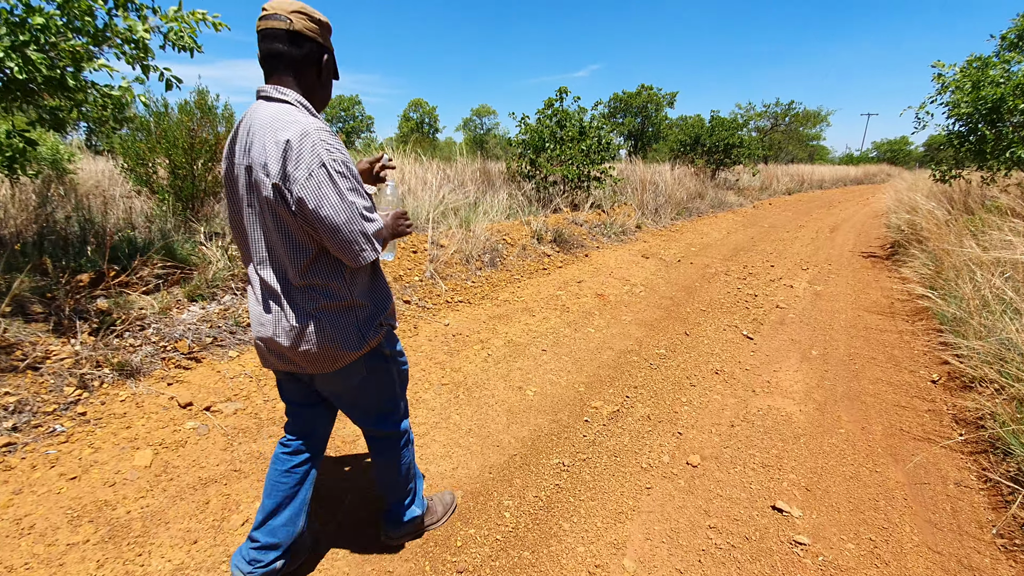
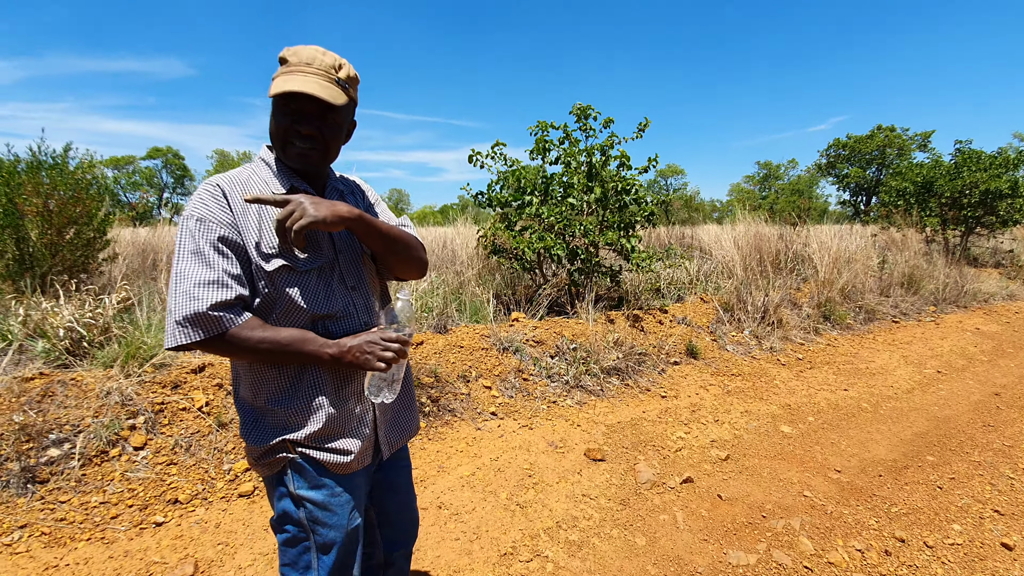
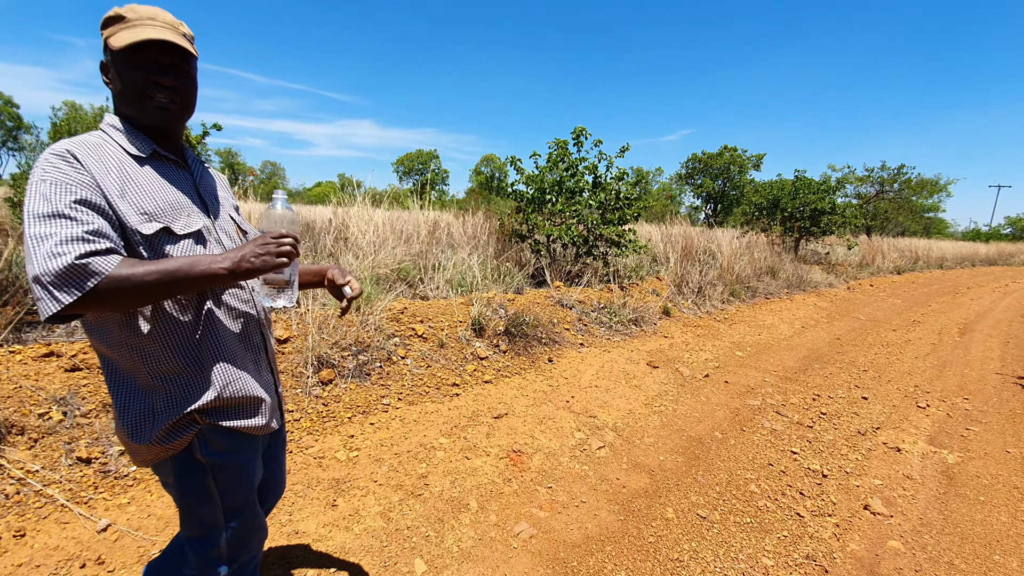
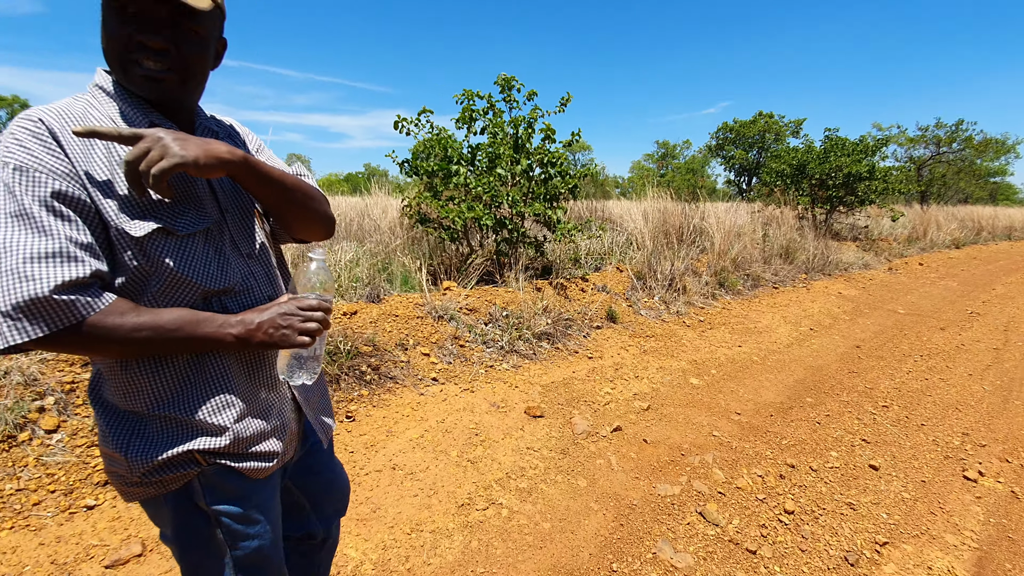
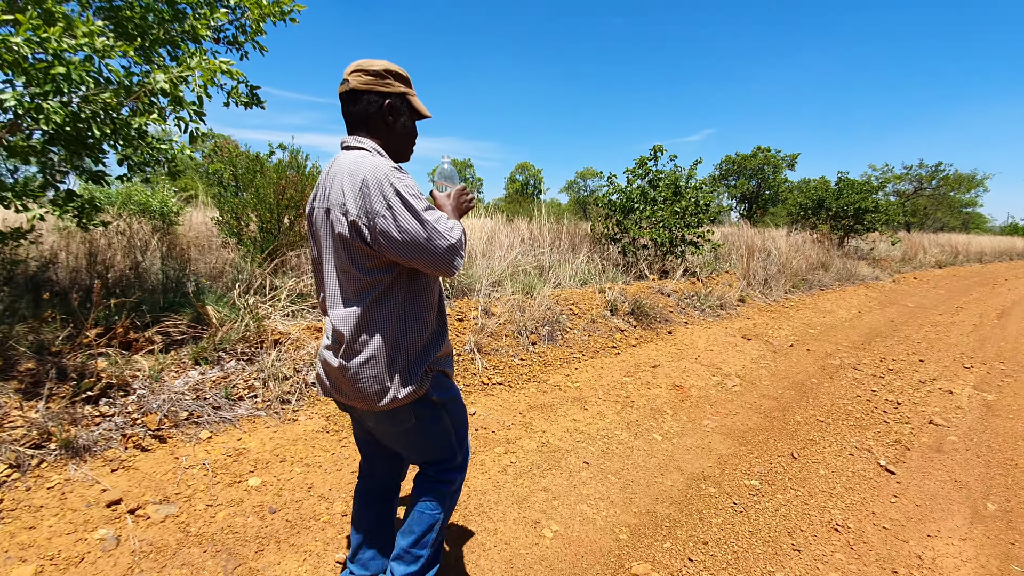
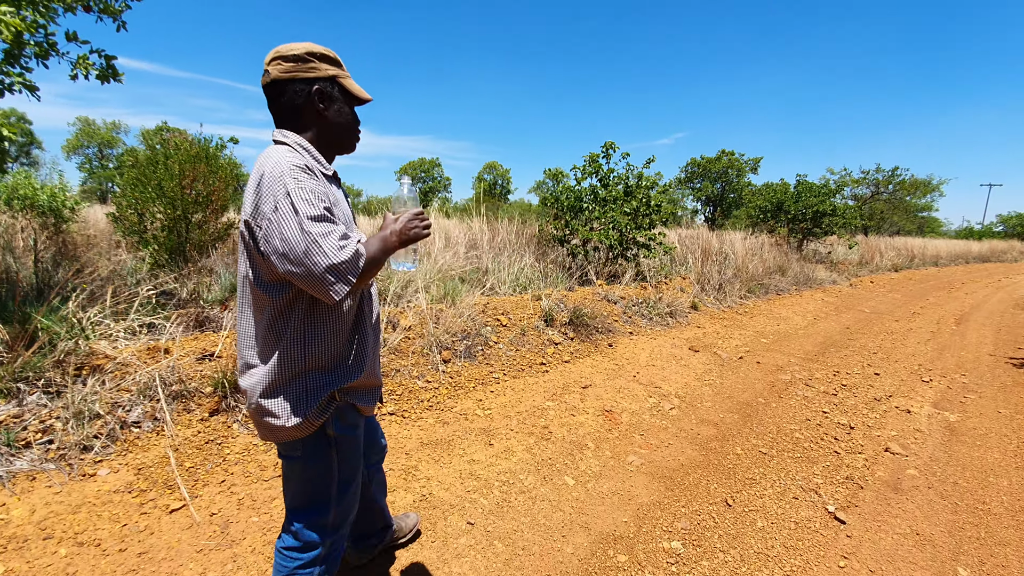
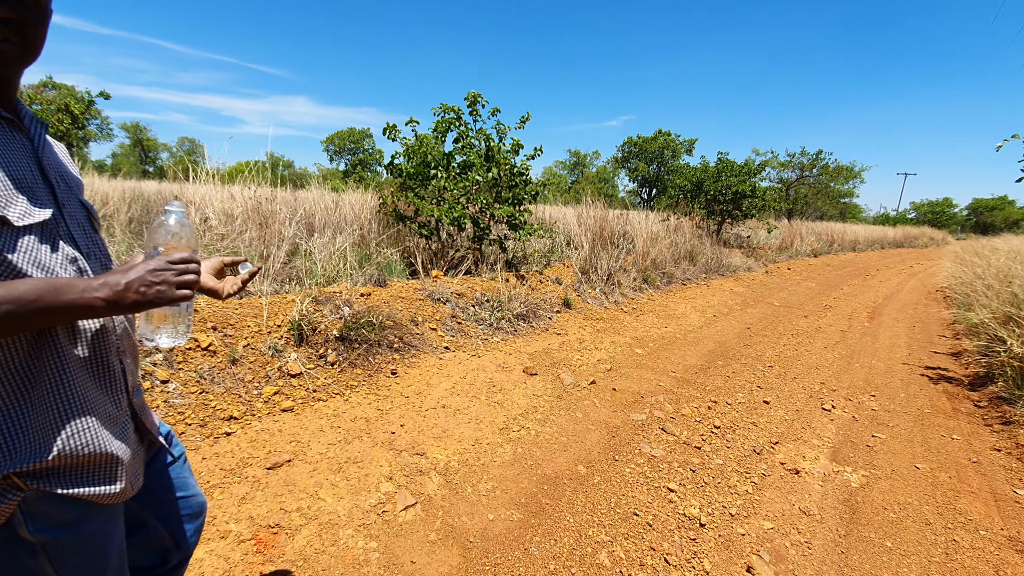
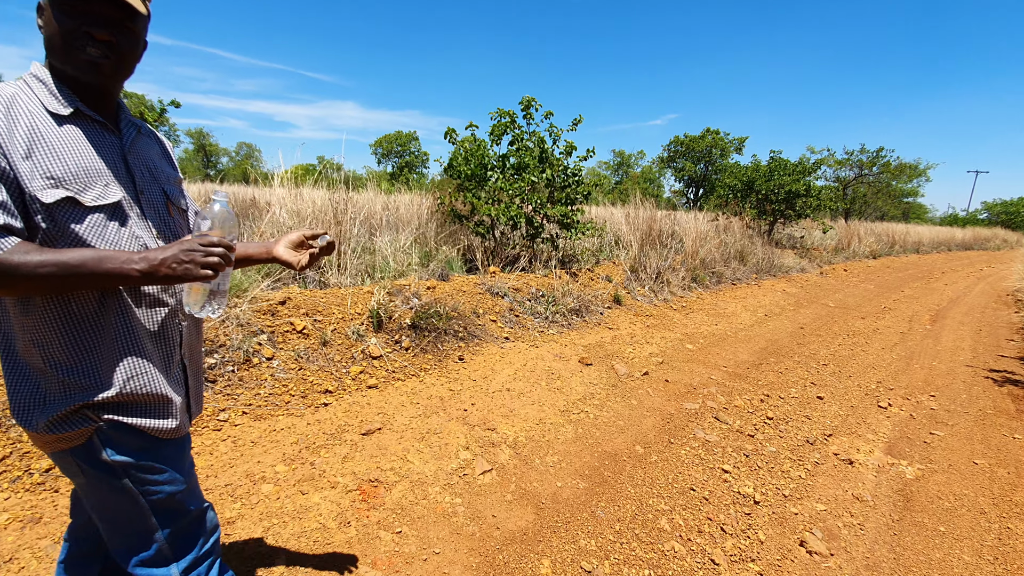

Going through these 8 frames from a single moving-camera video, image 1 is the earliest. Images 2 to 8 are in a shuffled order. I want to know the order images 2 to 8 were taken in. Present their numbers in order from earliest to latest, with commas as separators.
5, 6, 3, 8, 7, 4, 2
